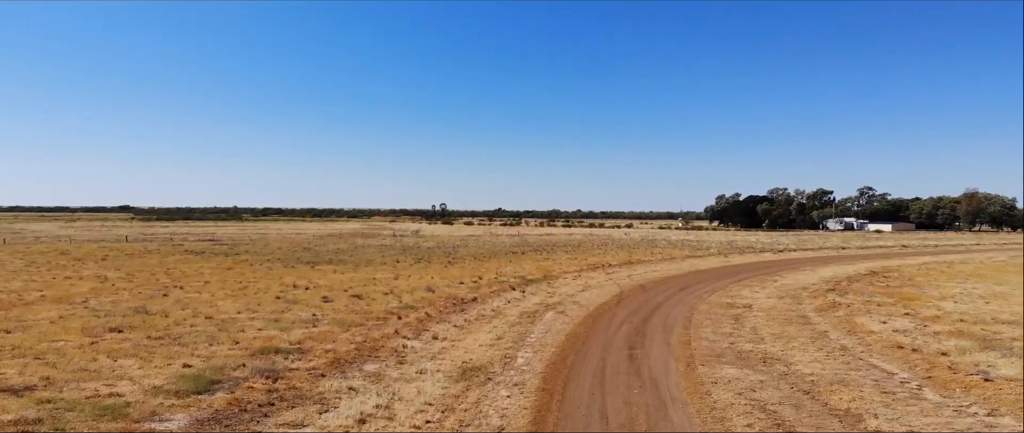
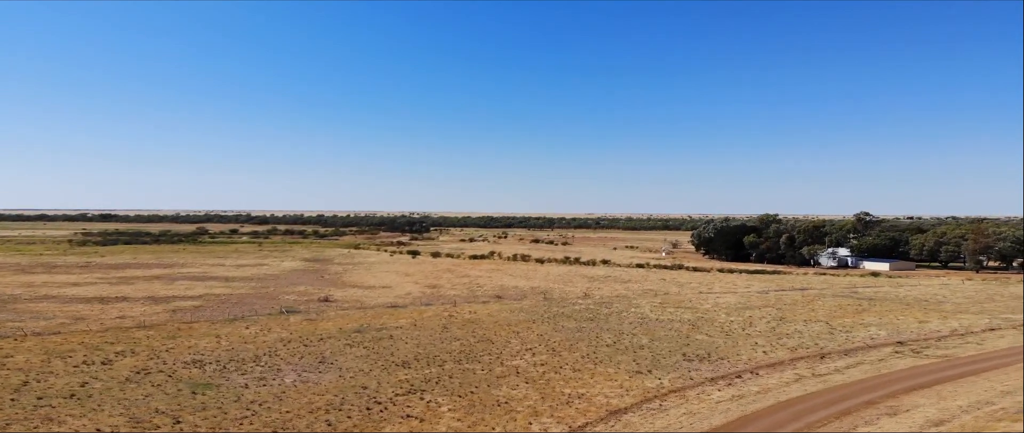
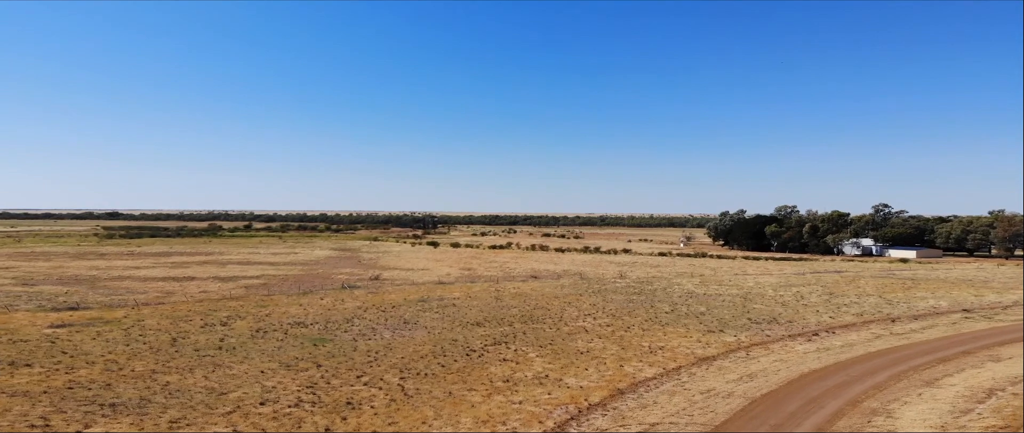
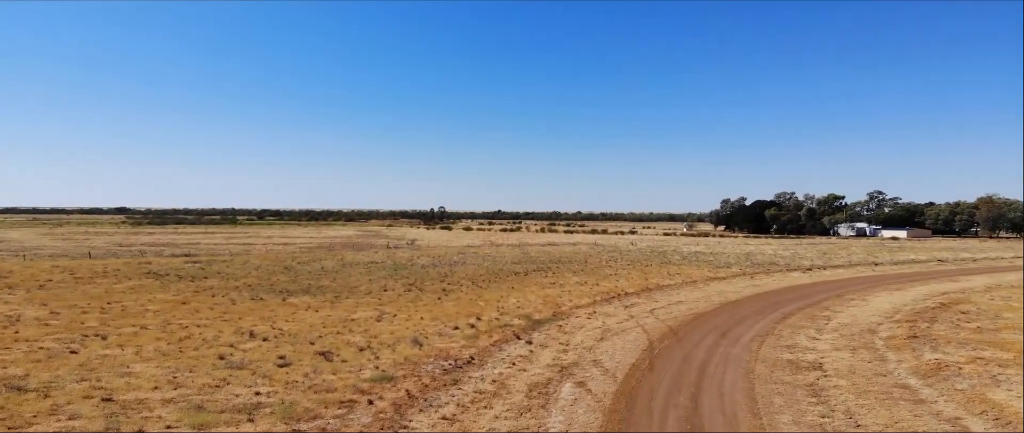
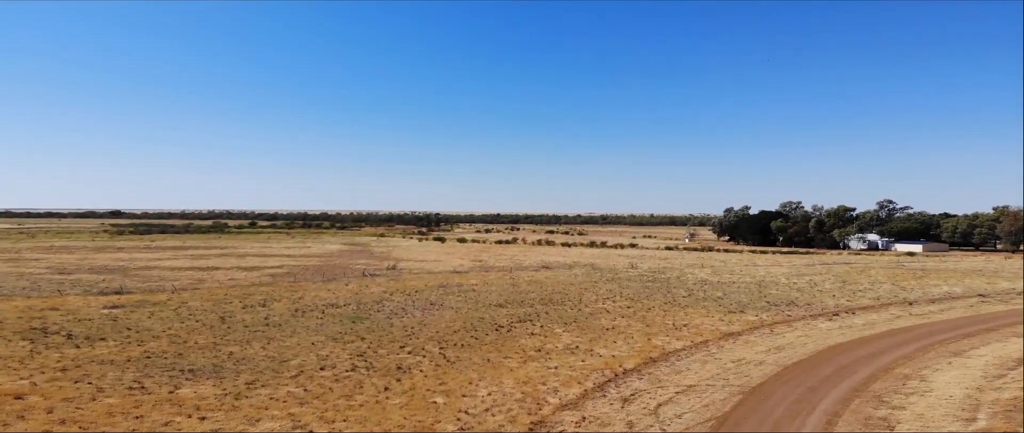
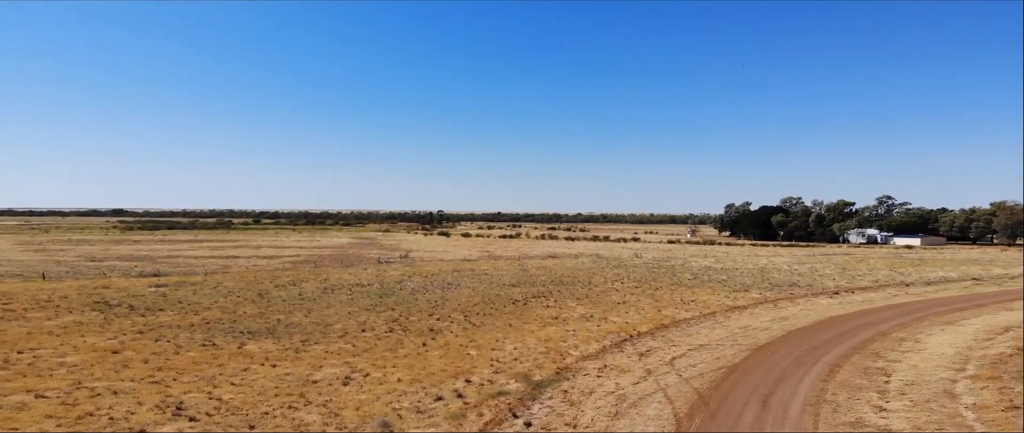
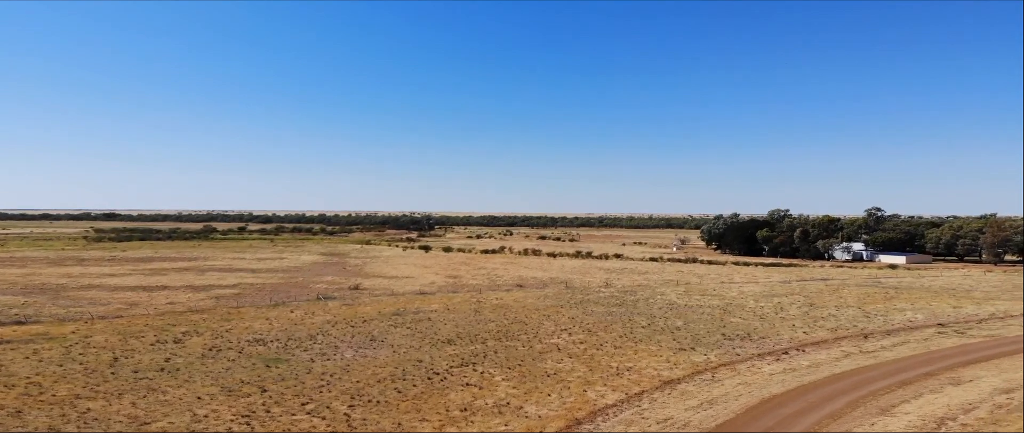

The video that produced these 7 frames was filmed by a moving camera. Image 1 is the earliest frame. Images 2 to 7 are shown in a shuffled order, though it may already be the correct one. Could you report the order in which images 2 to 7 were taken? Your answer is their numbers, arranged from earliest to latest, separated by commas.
4, 6, 5, 3, 7, 2
